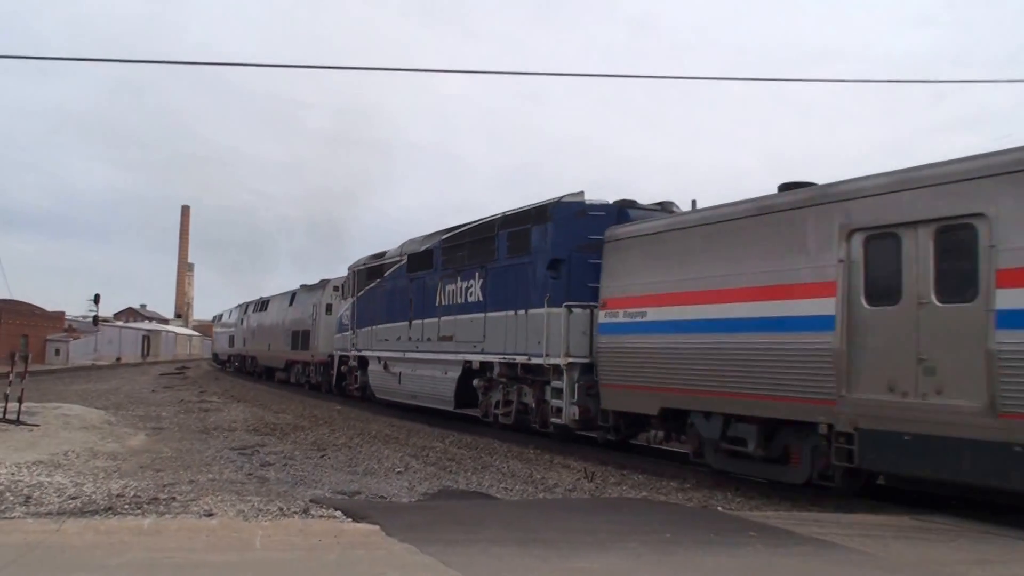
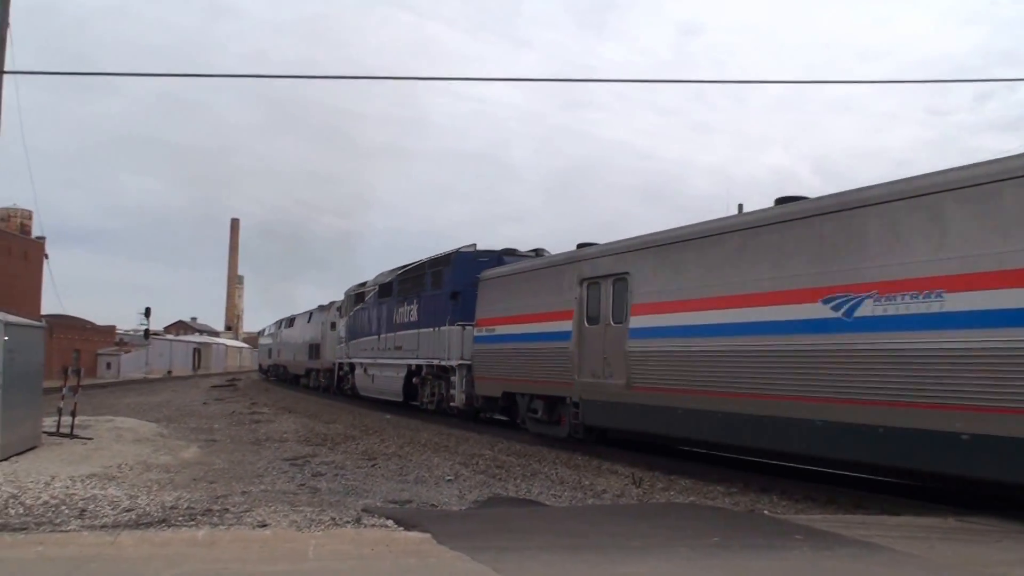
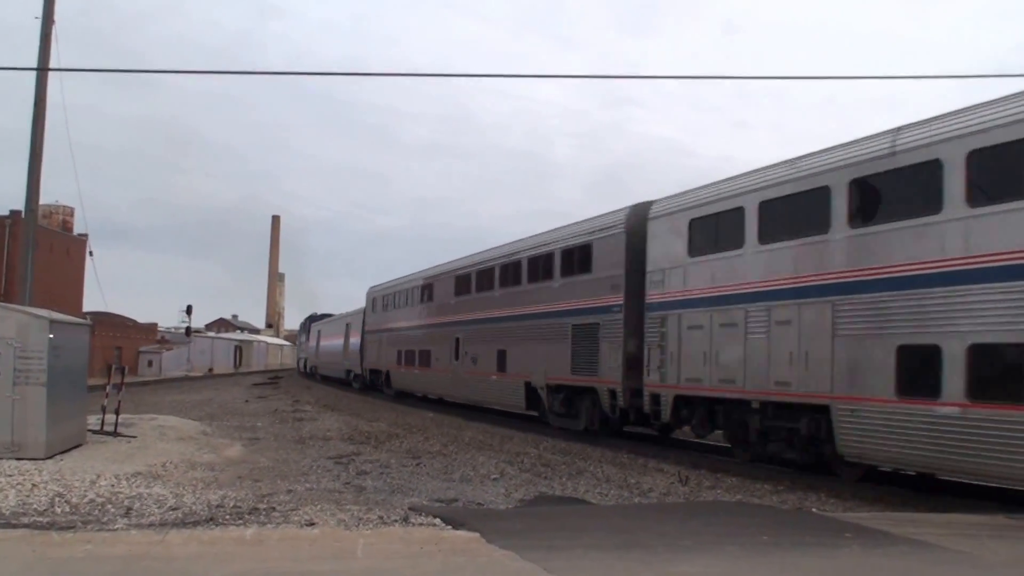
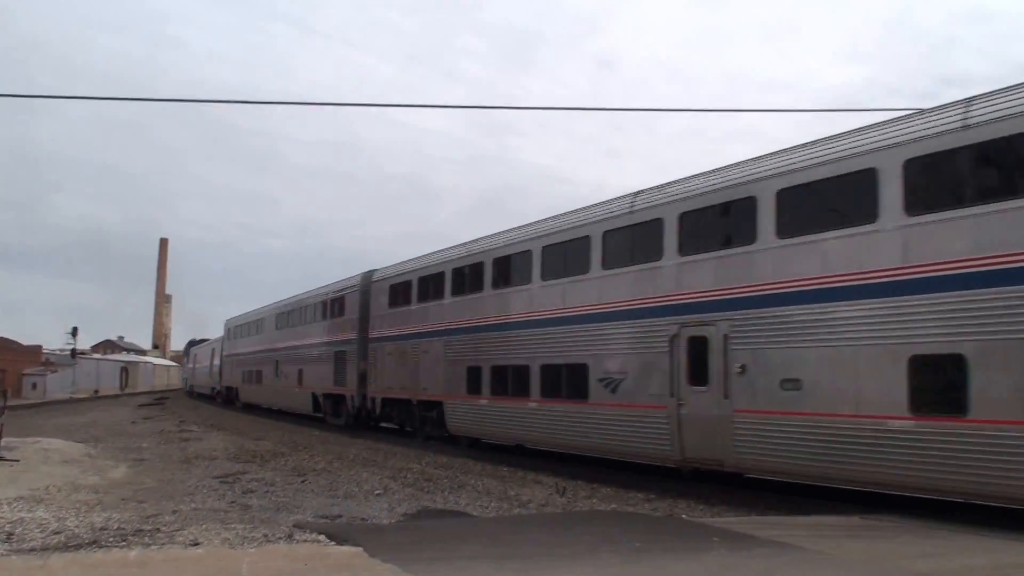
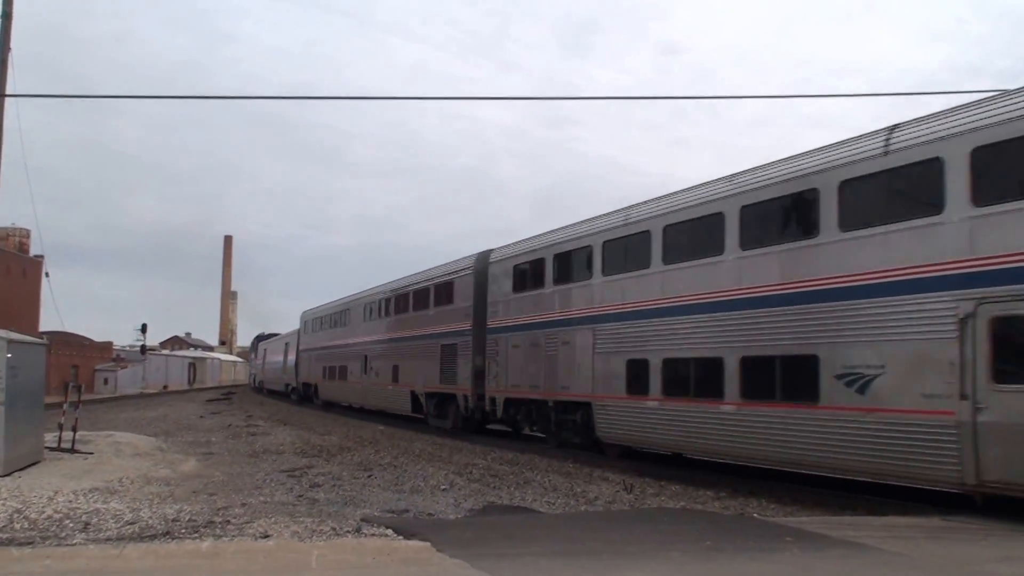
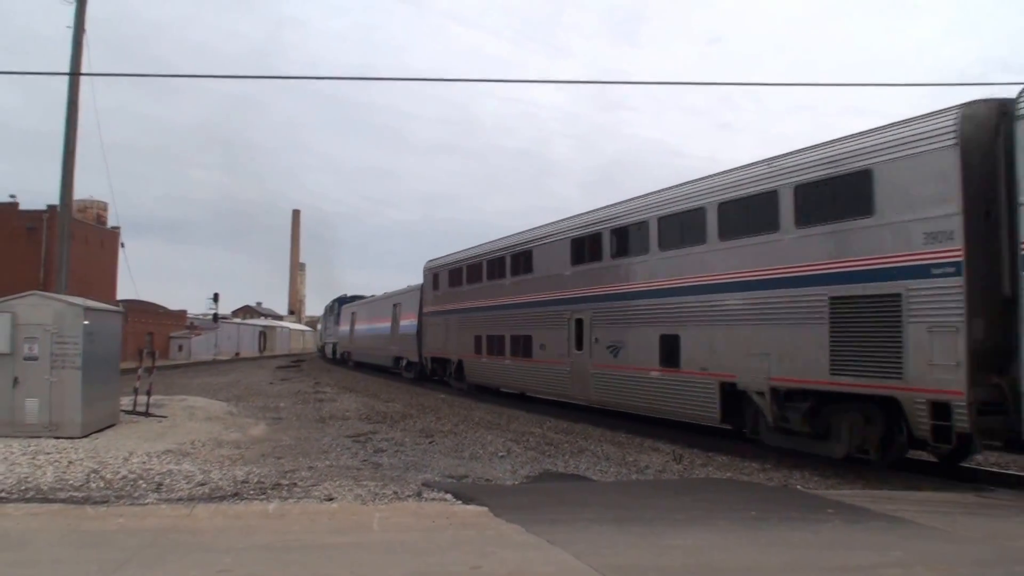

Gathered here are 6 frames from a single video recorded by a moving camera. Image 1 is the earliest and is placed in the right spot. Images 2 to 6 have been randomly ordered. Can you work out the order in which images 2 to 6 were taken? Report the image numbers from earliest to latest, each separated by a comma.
2, 6, 3, 5, 4
